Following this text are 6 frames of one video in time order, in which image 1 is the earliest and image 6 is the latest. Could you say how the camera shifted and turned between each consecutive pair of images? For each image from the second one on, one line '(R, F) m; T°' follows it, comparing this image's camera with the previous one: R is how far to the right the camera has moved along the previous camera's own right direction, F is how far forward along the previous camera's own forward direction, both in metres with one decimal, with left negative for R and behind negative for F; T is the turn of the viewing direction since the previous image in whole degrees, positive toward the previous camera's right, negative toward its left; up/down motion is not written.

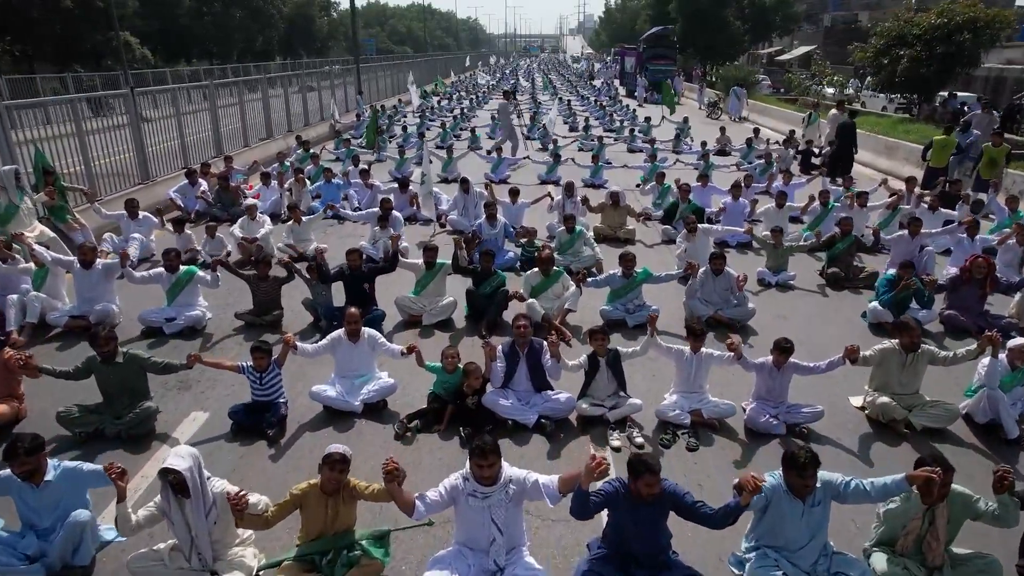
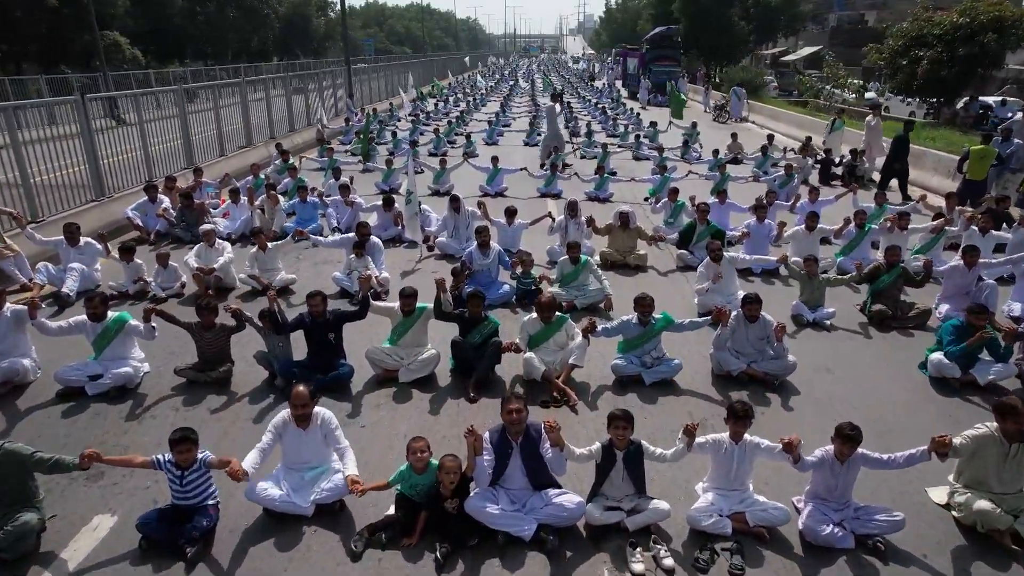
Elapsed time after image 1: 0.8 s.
(+0.1, +1.3) m; 0°
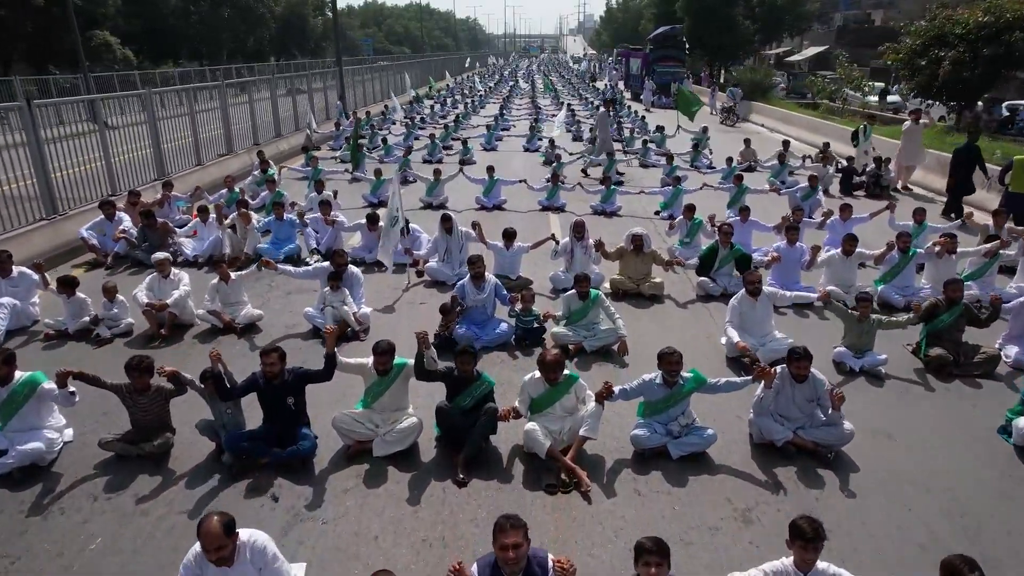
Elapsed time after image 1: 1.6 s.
(0.0, +1.2) m; 0°
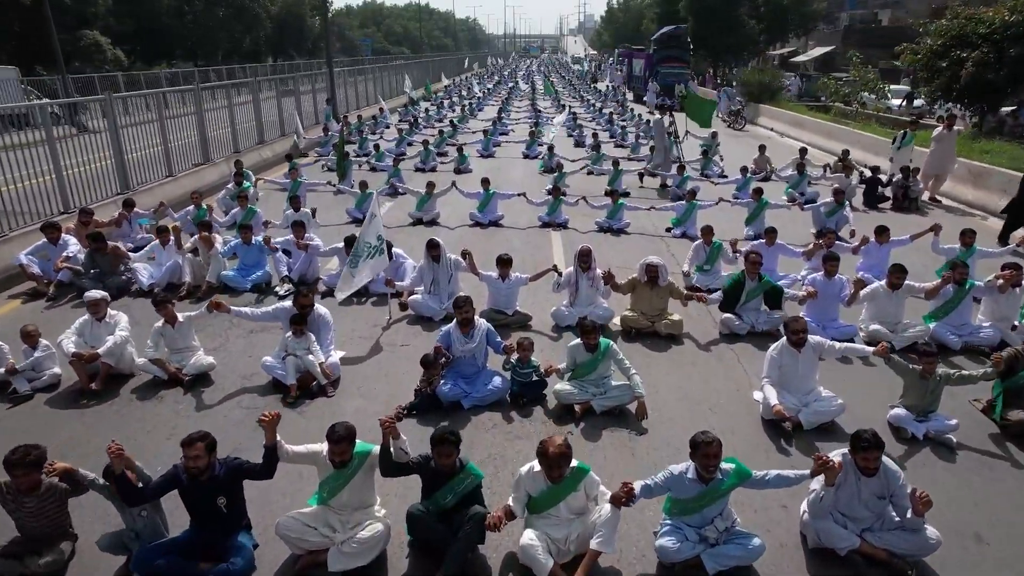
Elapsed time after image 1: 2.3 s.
(+0.1, +1.2) m; 0°
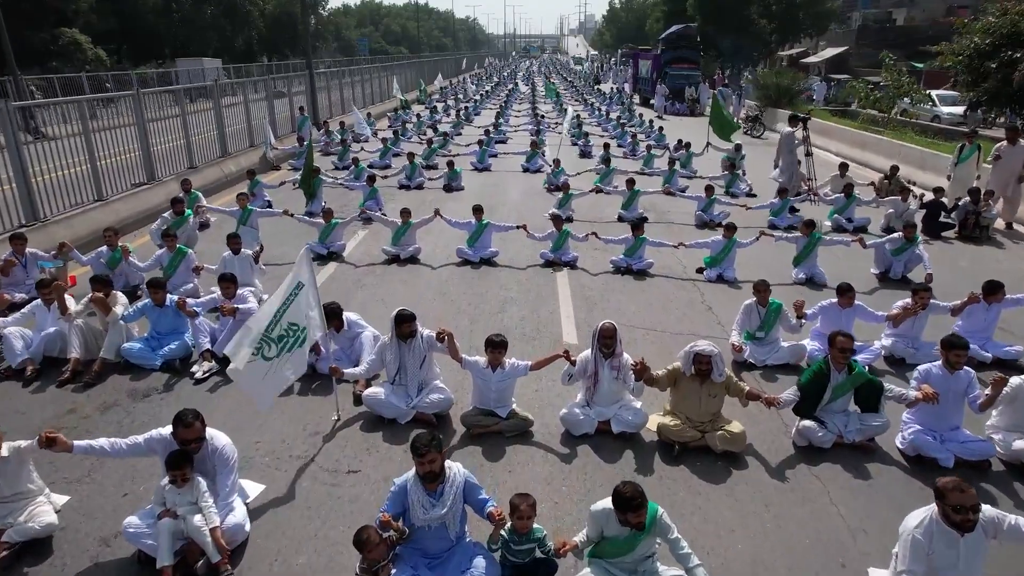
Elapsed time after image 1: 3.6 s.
(+0.1, +2.3) m; 0°
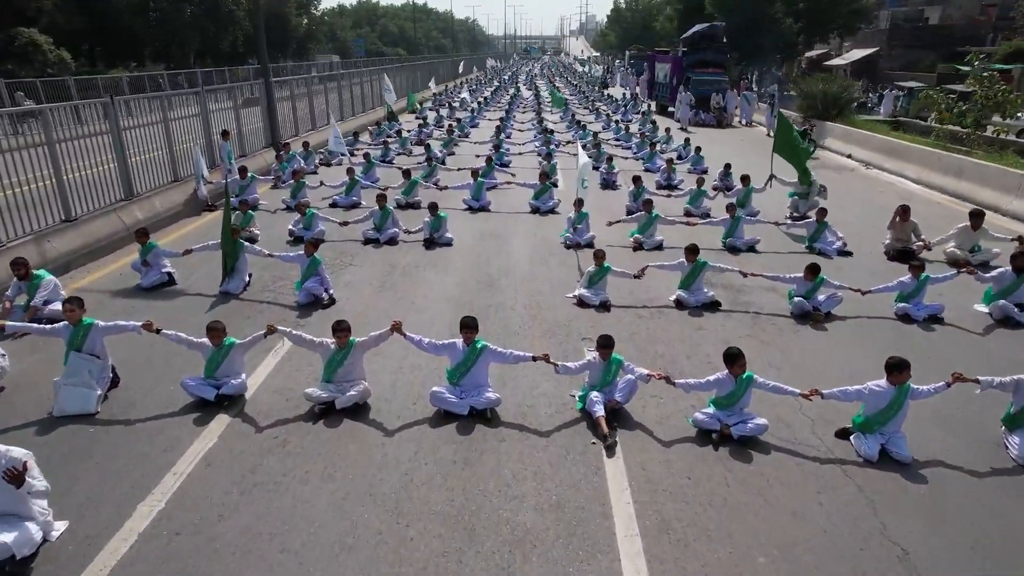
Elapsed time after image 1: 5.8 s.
(-0.1, +4.3) m; 0°
